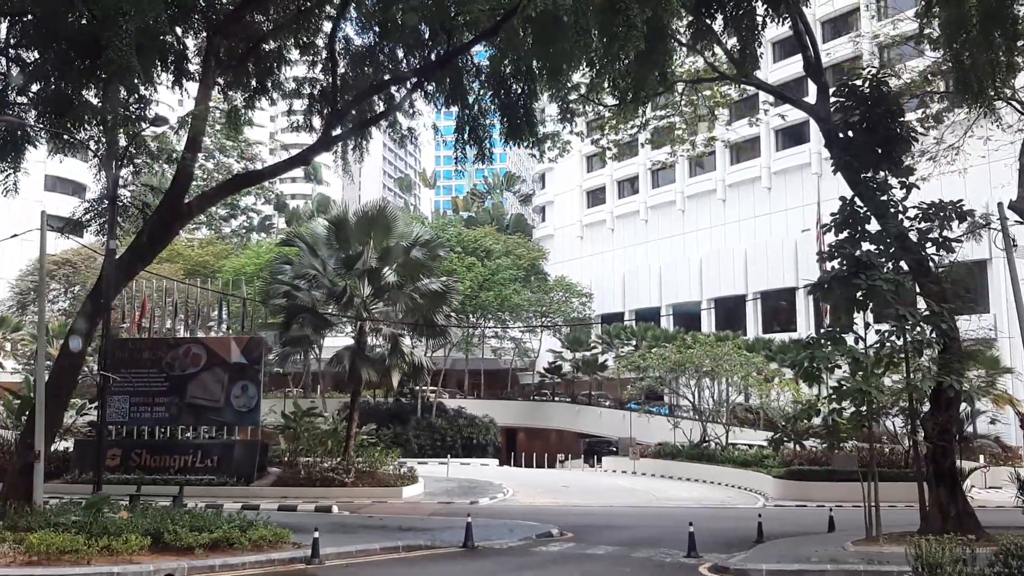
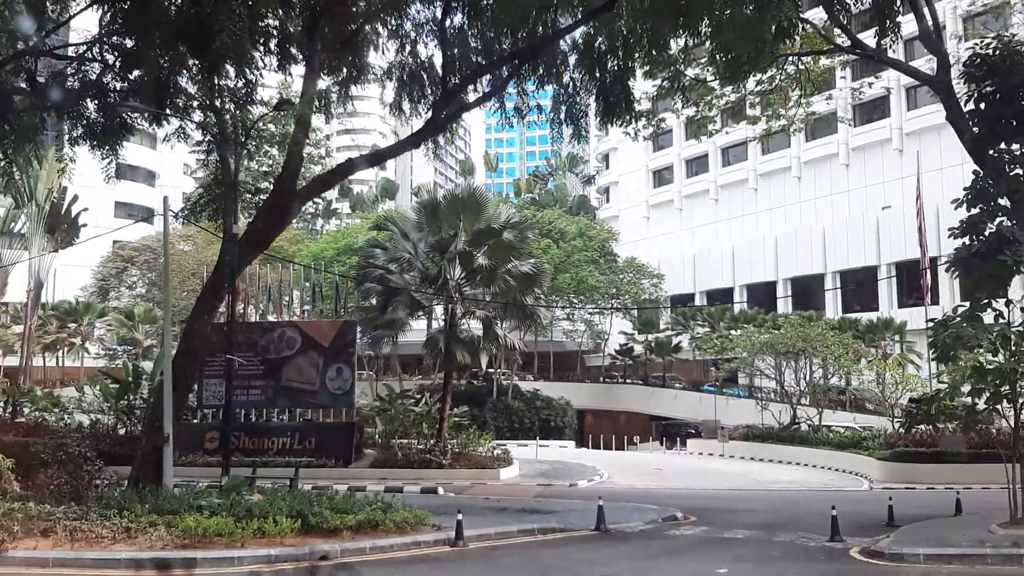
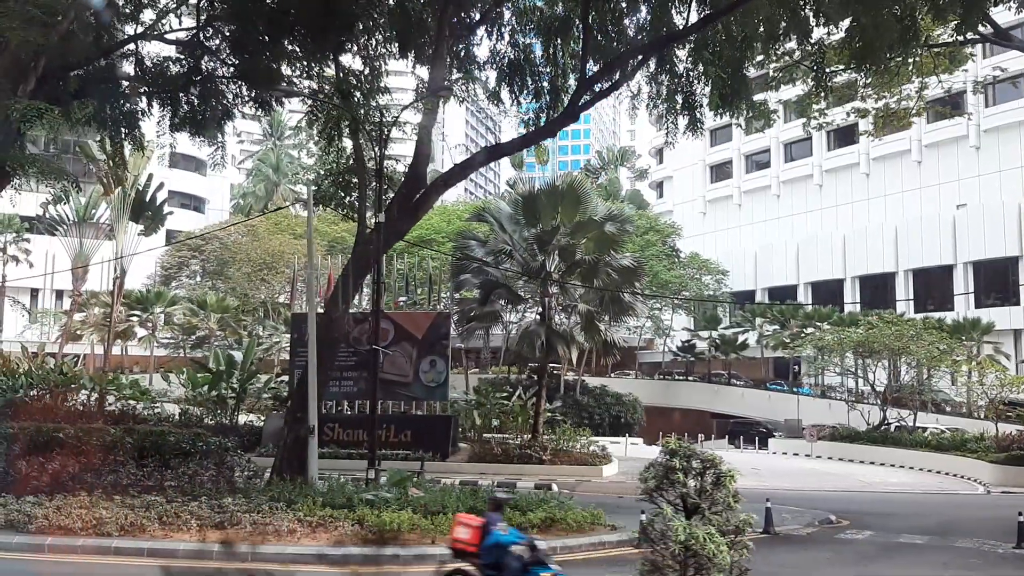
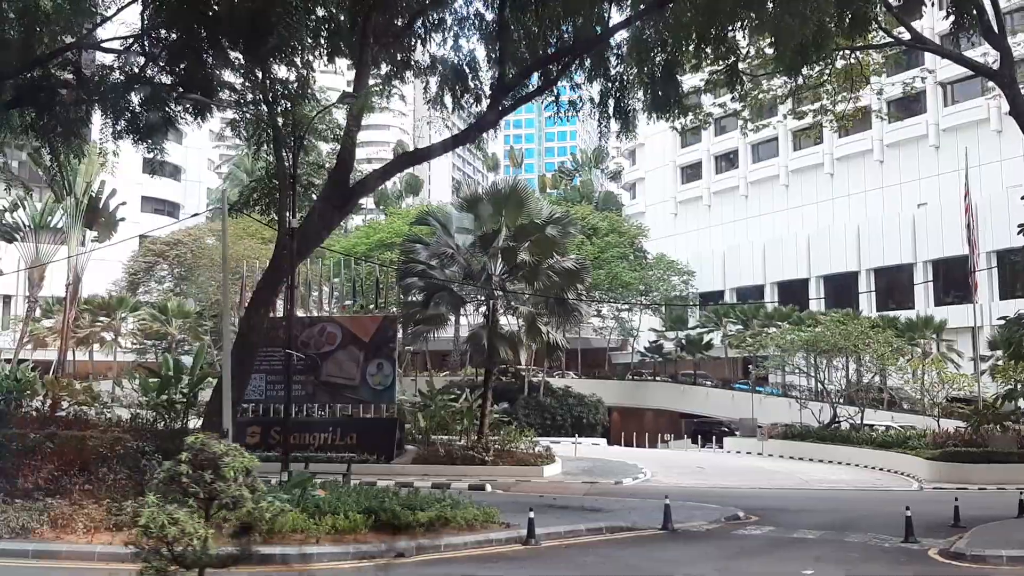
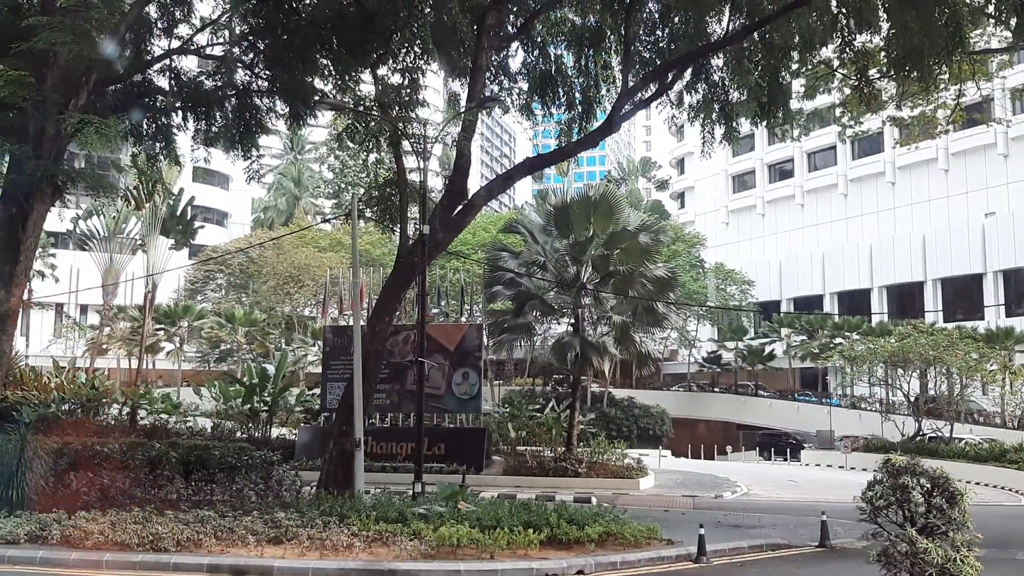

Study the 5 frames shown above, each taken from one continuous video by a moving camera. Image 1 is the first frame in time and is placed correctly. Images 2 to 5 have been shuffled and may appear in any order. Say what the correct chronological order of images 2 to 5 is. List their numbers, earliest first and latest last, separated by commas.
2, 4, 3, 5
